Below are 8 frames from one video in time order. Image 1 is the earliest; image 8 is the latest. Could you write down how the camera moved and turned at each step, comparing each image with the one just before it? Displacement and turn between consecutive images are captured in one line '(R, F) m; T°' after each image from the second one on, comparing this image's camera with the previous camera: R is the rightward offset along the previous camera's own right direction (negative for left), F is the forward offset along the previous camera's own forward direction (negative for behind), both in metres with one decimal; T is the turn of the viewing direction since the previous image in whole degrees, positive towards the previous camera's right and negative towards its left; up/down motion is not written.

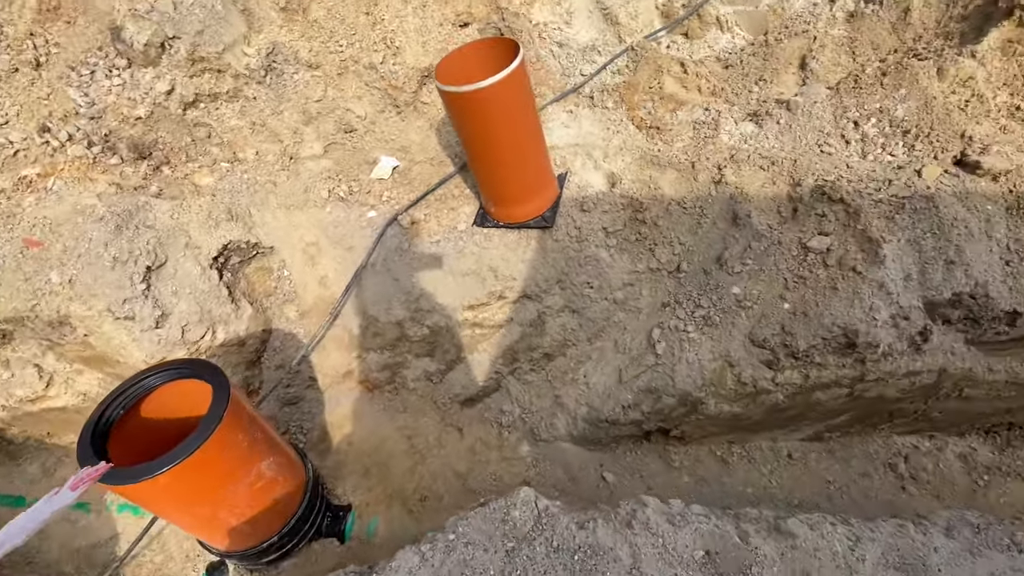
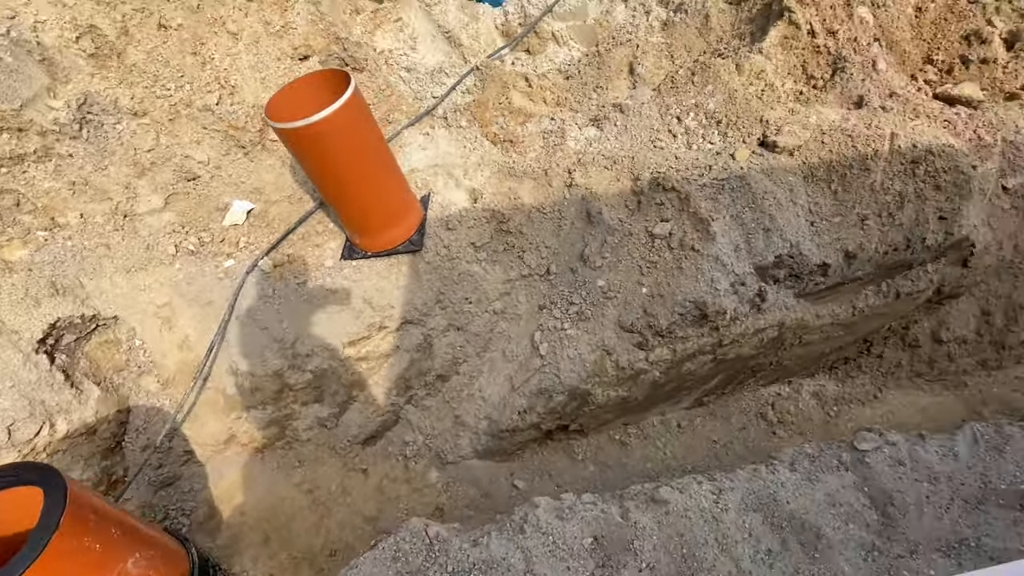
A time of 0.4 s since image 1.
(+0.2, 0.0) m; +10°
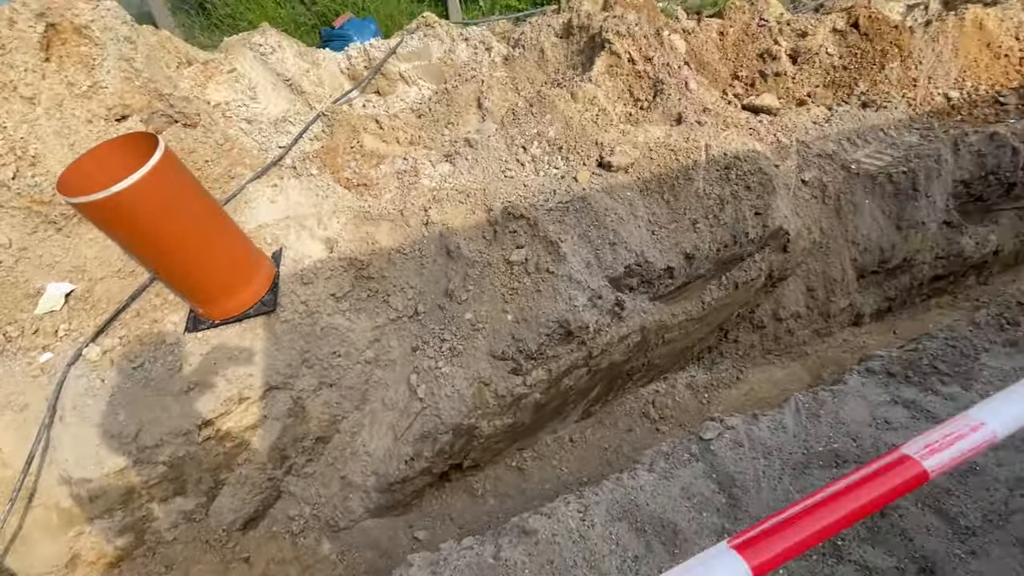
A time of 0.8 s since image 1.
(+0.2, 0.0) m; +10°
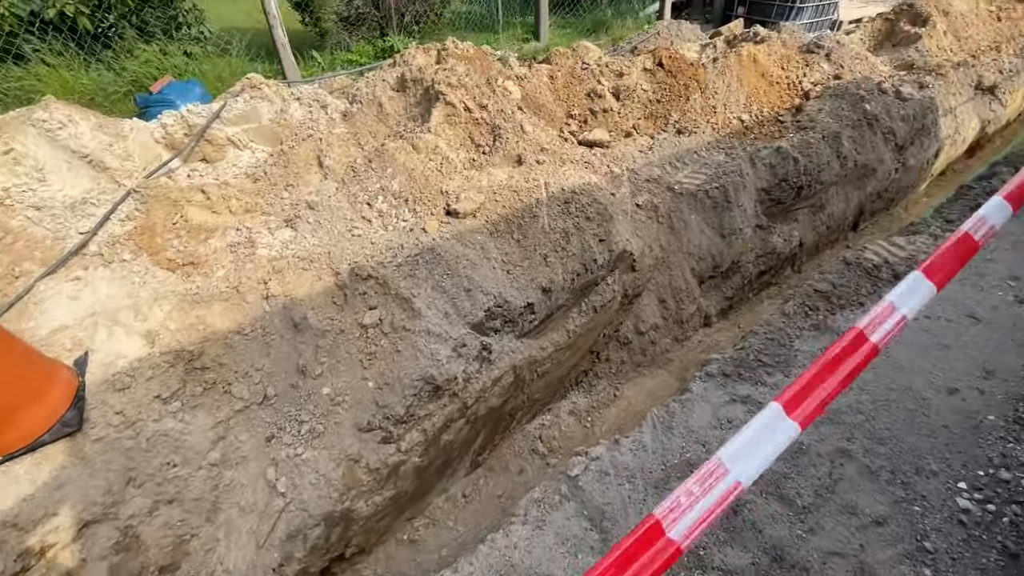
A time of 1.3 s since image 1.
(+0.2, 0.0) m; +12°
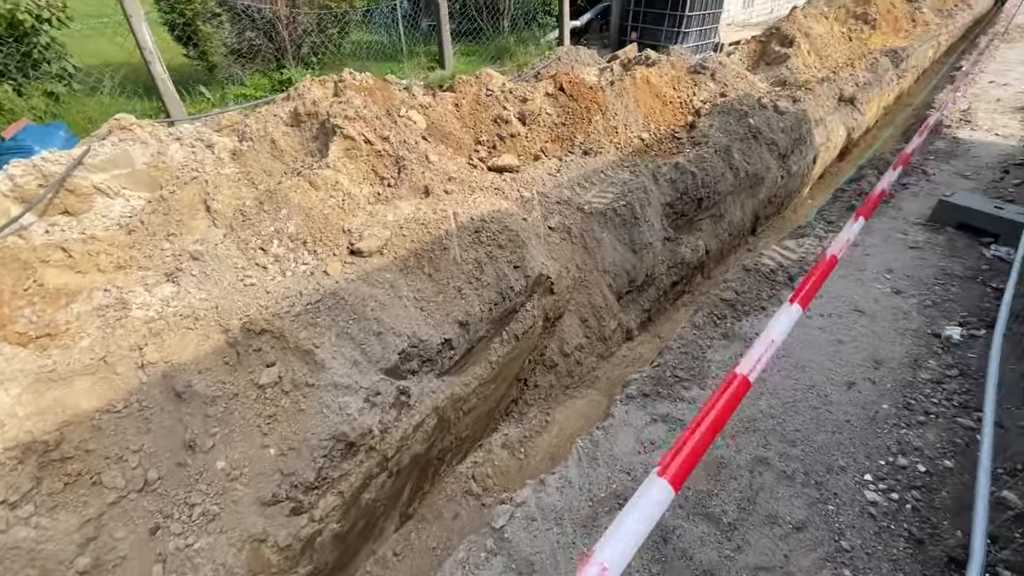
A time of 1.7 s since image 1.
(+0.1, +0.1) m; +8°
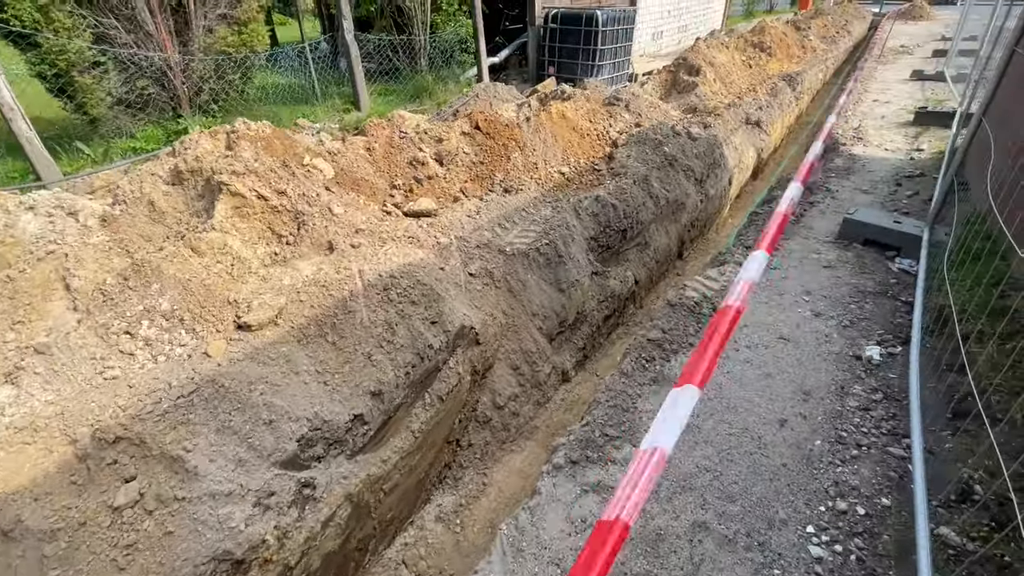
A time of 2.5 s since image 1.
(+0.2, +0.2) m; +6°
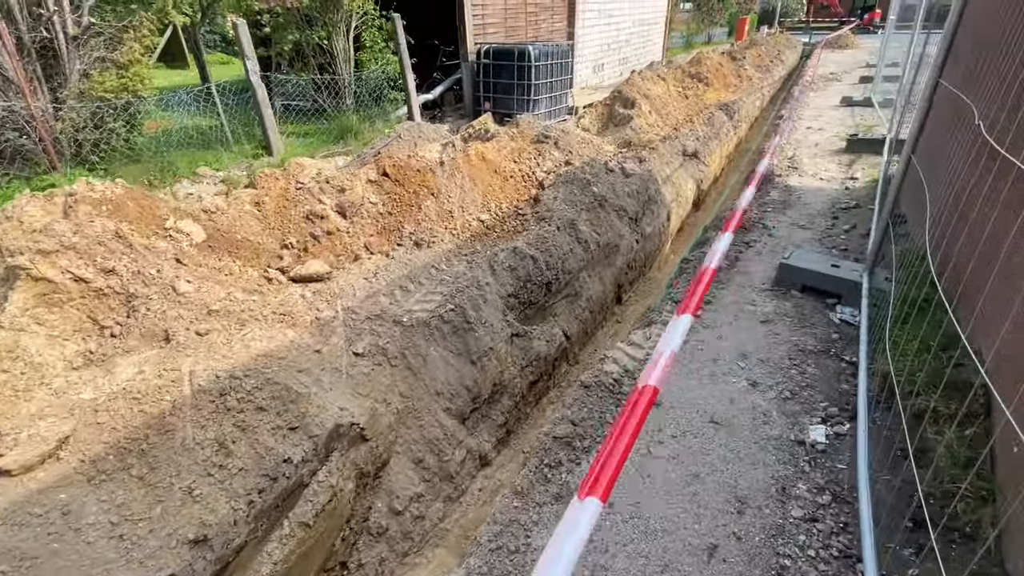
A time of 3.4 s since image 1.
(+0.4, +0.4) m; +4°
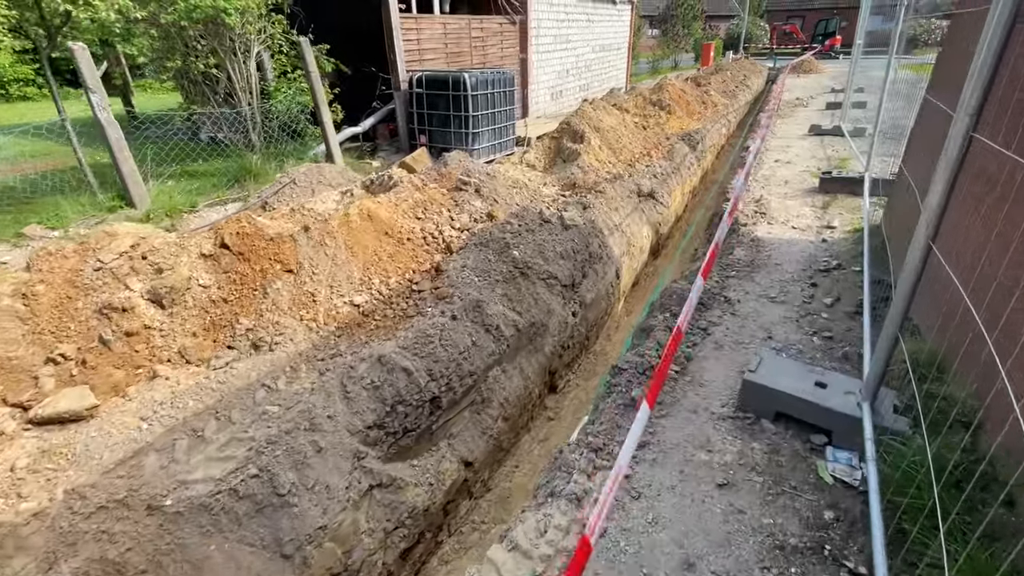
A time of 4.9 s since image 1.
(+0.6, +1.0) m; +2°
